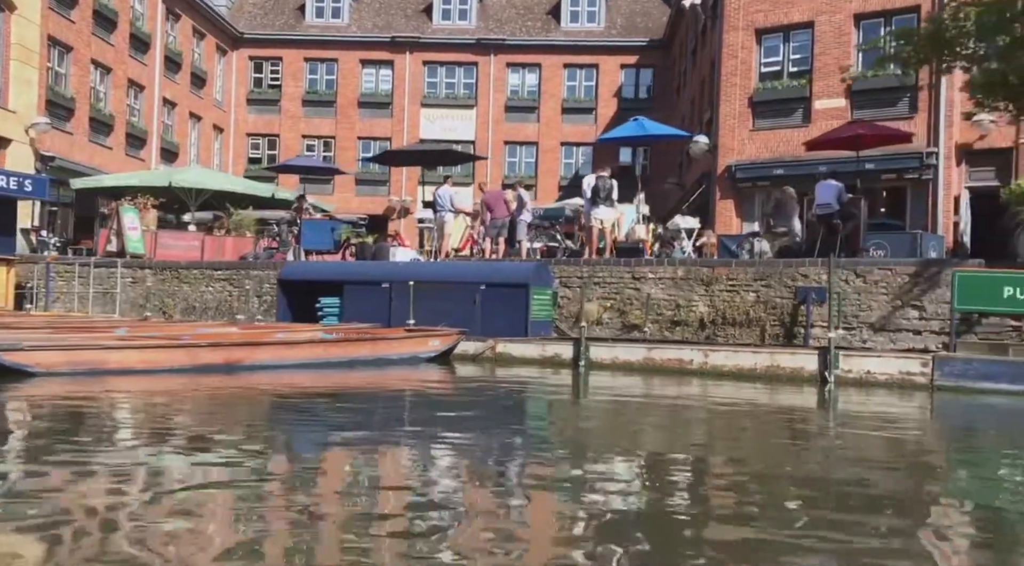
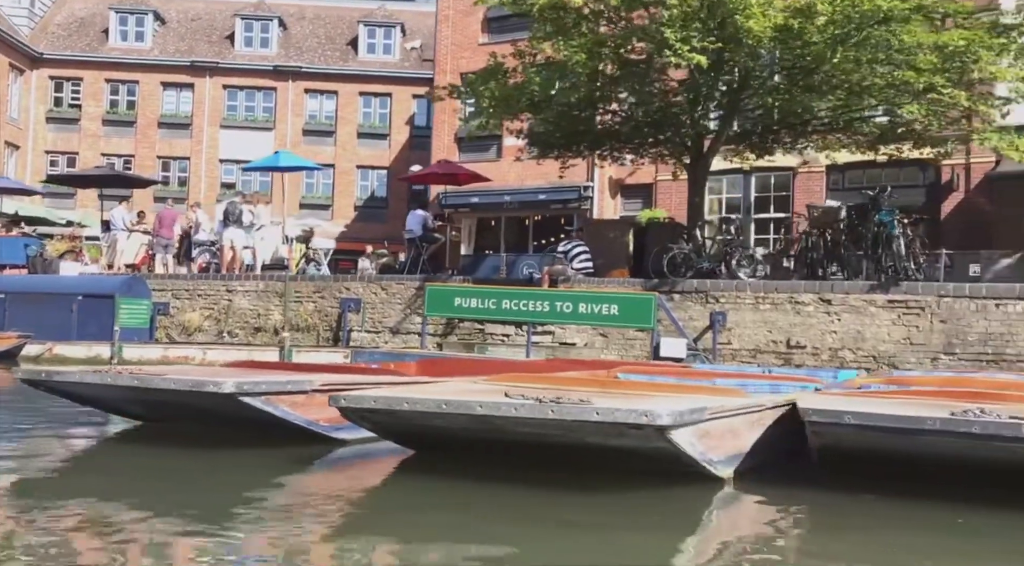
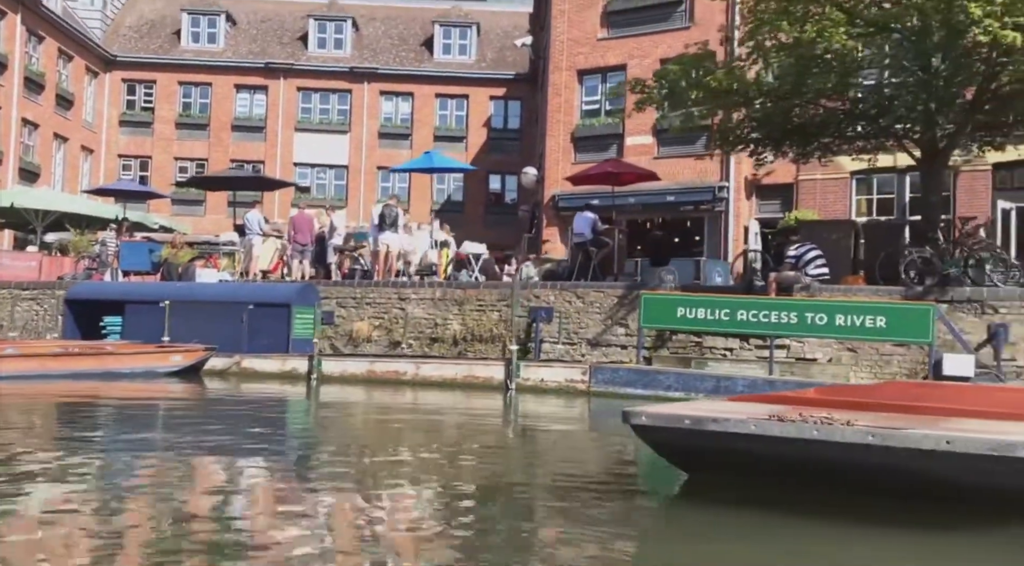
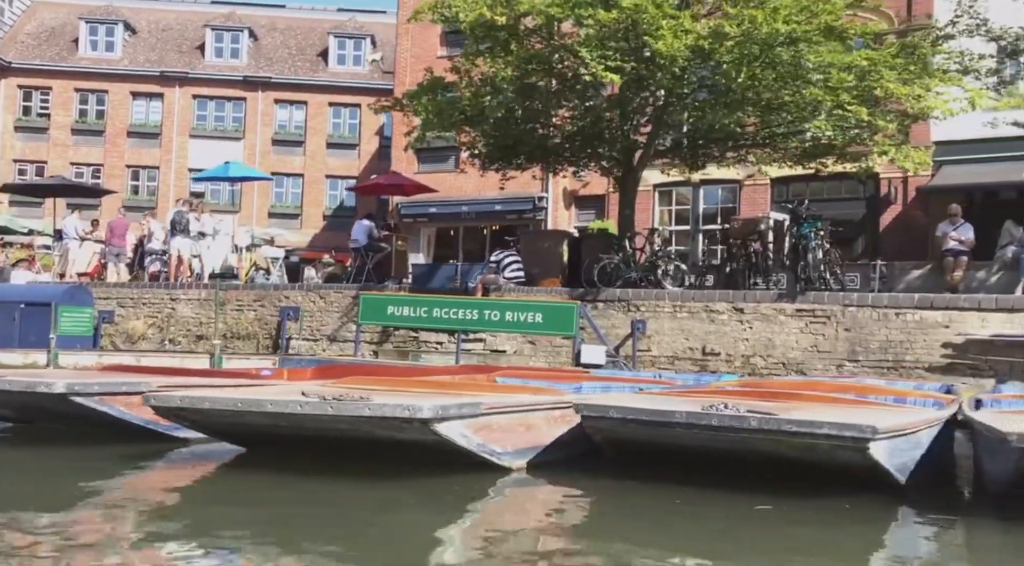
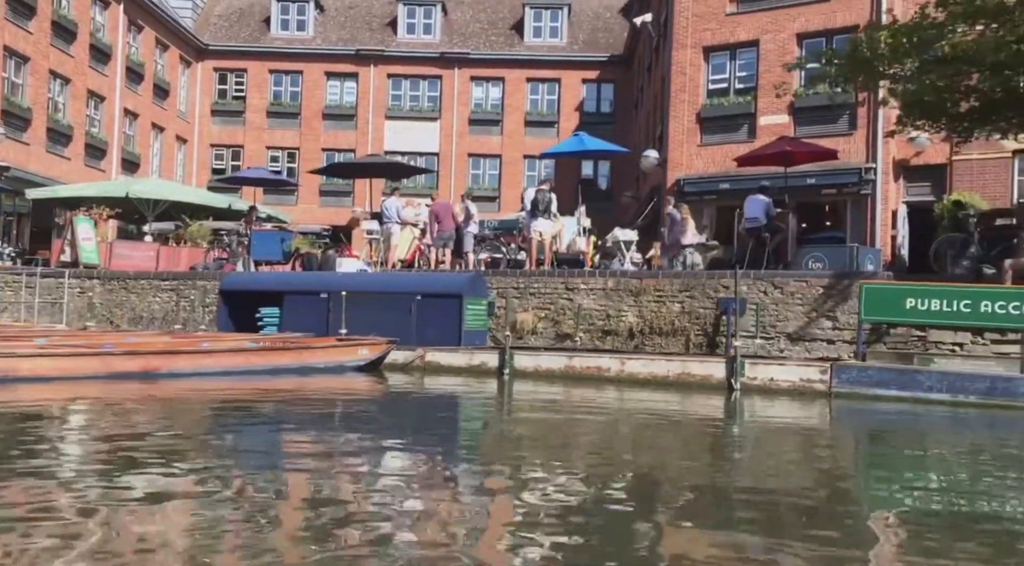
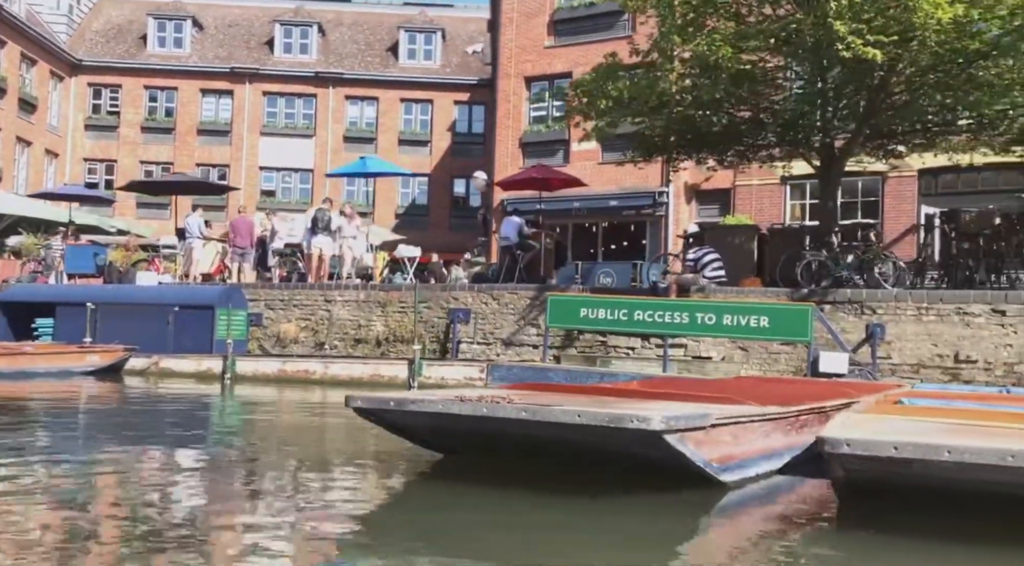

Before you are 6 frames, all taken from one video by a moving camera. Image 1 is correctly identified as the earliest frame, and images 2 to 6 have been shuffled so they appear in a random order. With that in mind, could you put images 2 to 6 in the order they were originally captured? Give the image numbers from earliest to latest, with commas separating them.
5, 3, 6, 2, 4
